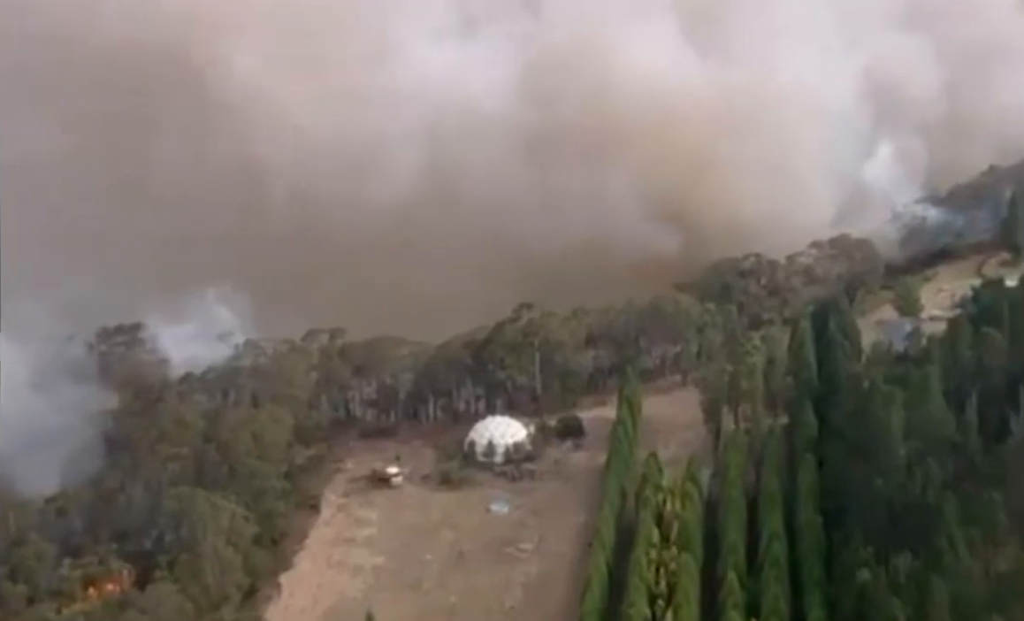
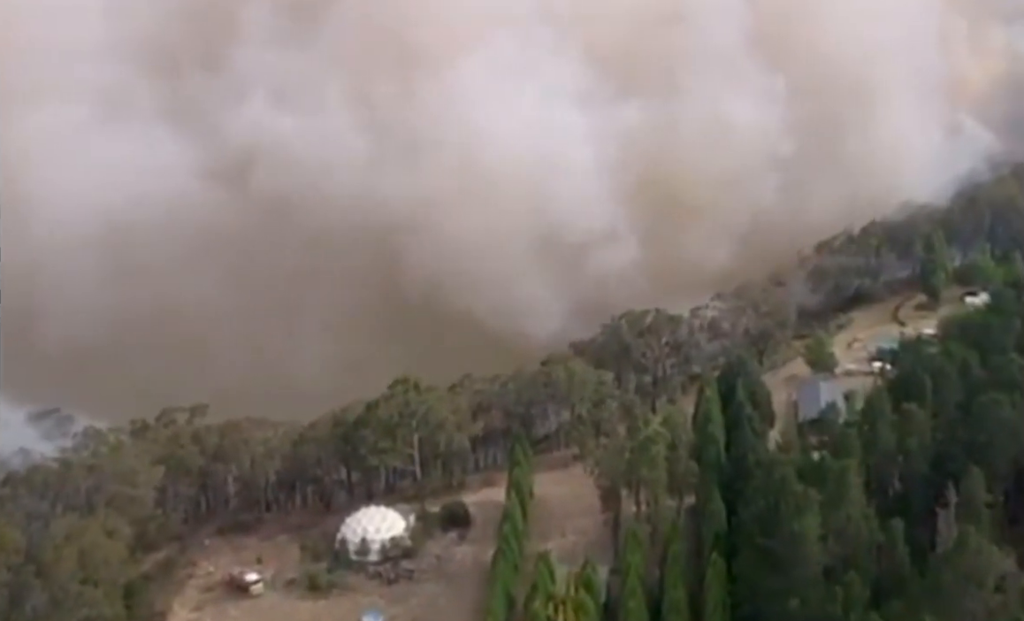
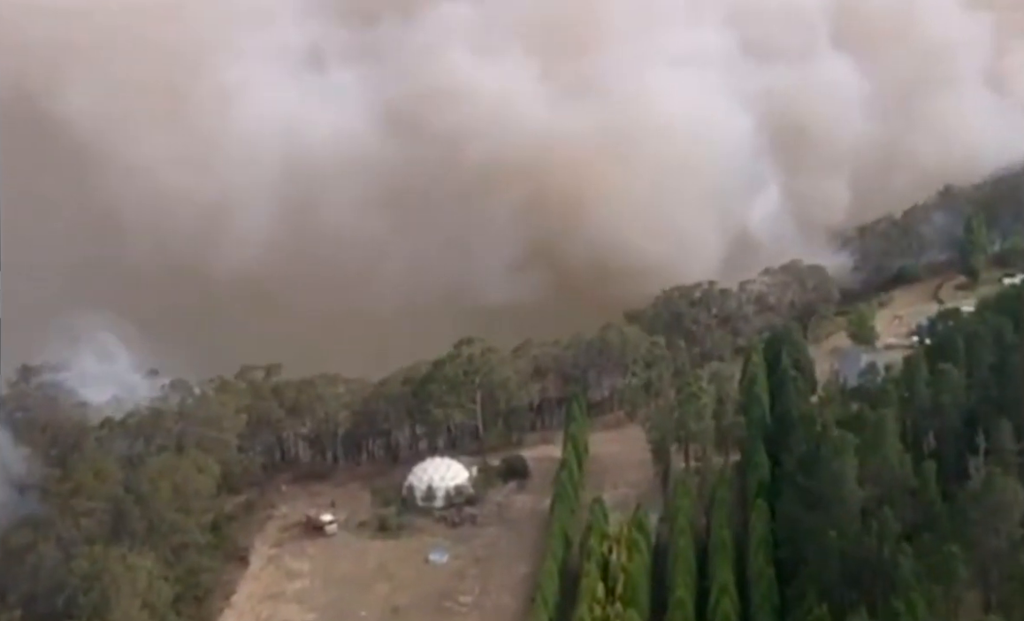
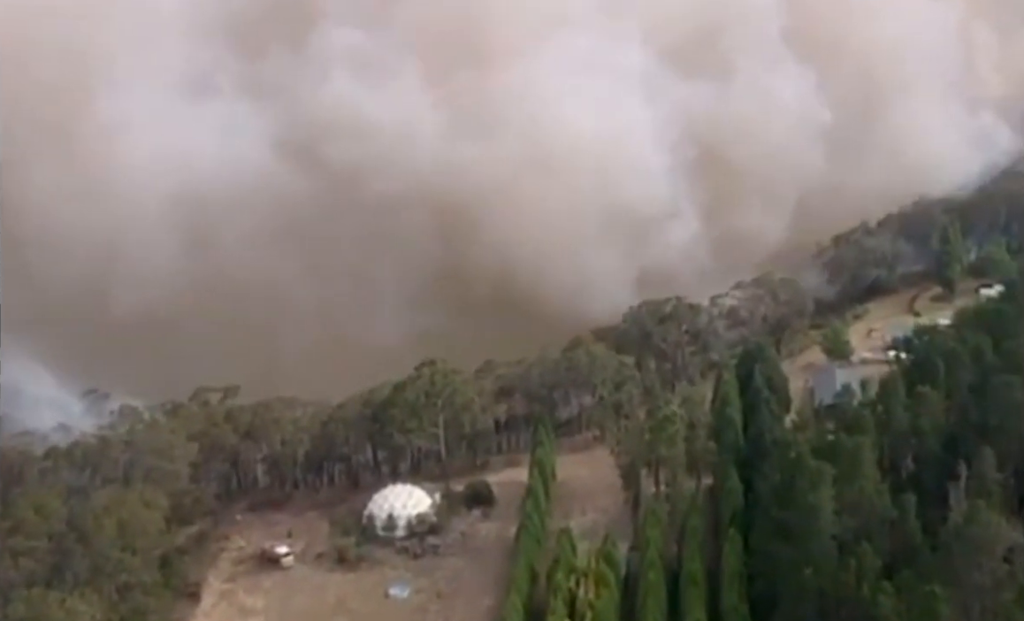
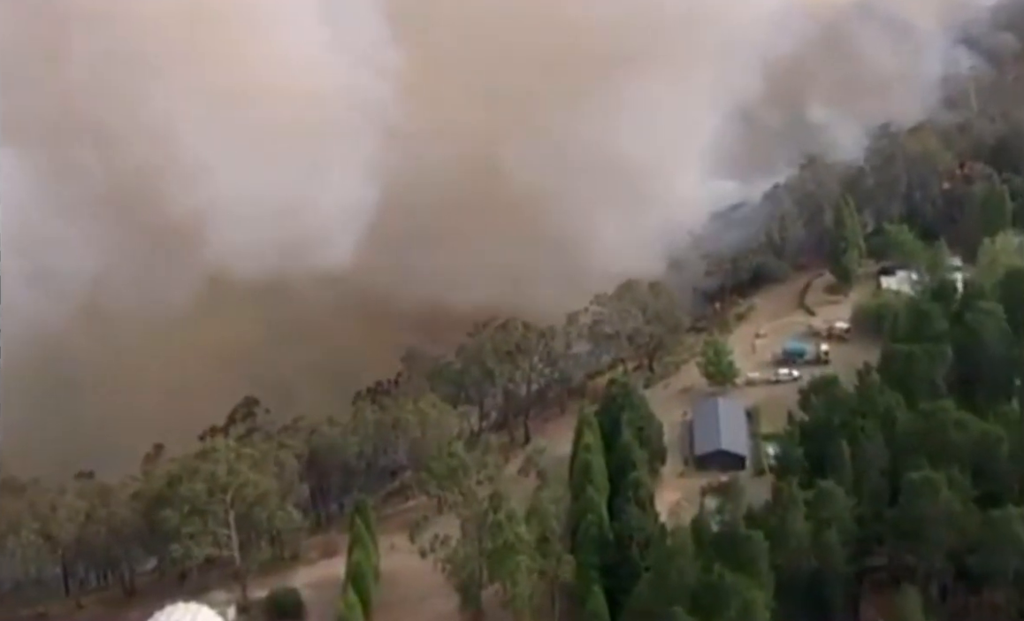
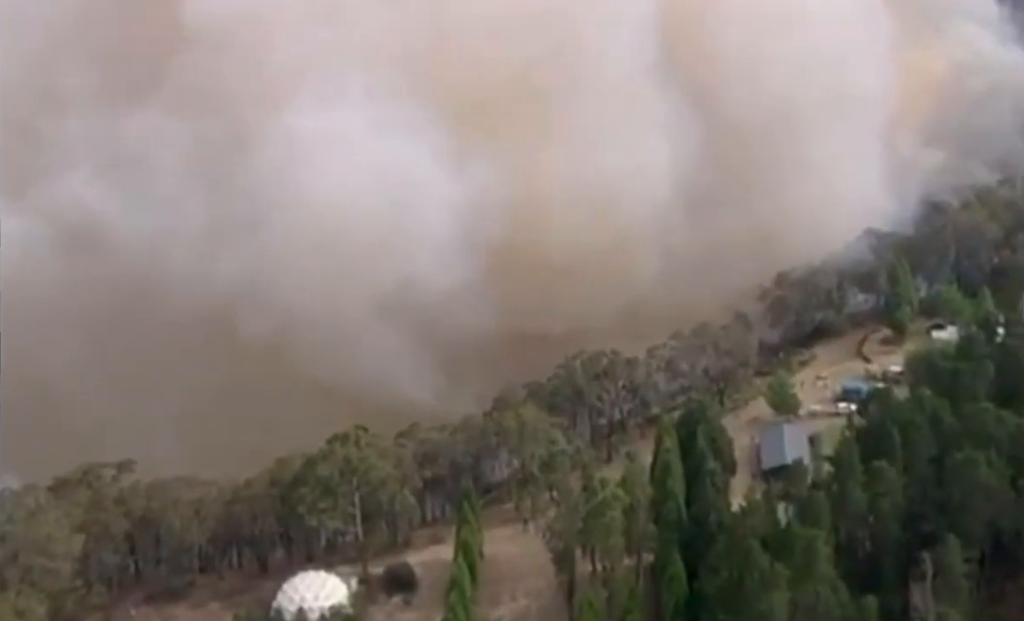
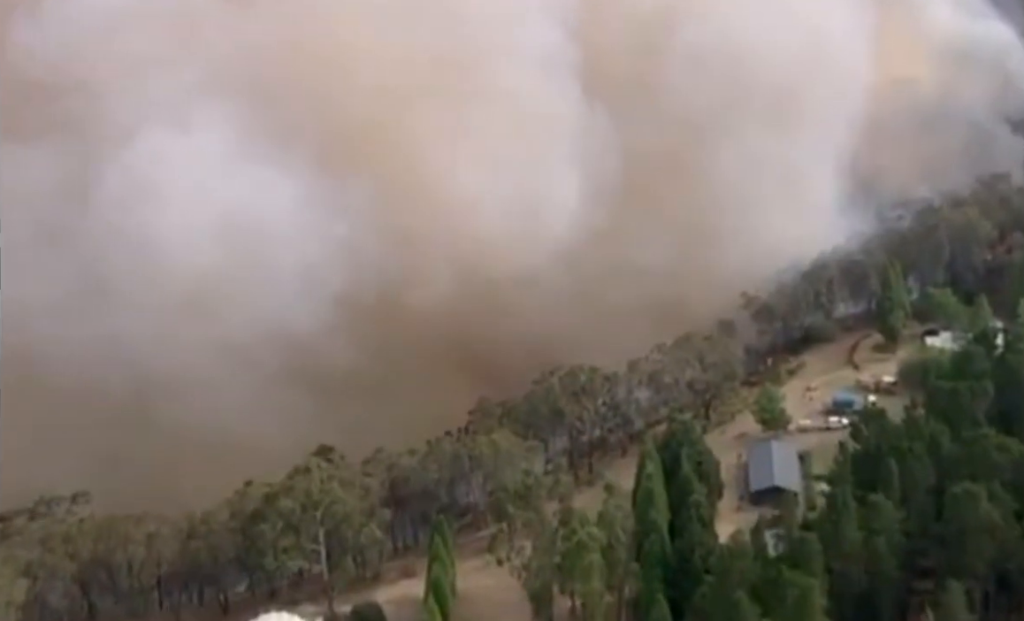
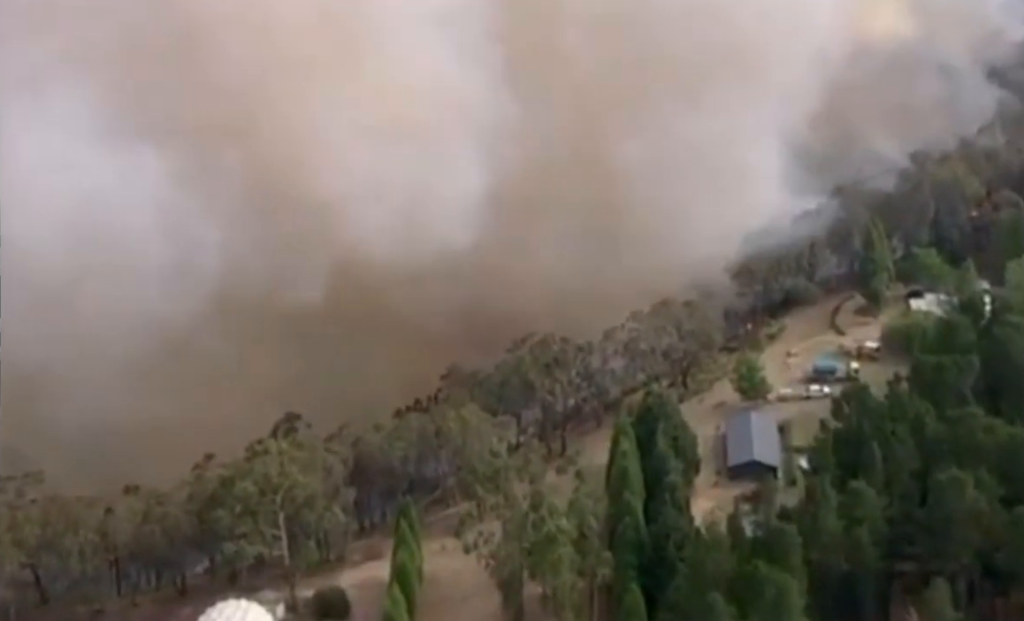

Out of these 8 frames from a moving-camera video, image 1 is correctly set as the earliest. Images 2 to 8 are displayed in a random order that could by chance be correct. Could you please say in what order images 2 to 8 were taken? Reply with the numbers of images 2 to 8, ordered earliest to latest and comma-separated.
3, 4, 2, 6, 7, 8, 5
